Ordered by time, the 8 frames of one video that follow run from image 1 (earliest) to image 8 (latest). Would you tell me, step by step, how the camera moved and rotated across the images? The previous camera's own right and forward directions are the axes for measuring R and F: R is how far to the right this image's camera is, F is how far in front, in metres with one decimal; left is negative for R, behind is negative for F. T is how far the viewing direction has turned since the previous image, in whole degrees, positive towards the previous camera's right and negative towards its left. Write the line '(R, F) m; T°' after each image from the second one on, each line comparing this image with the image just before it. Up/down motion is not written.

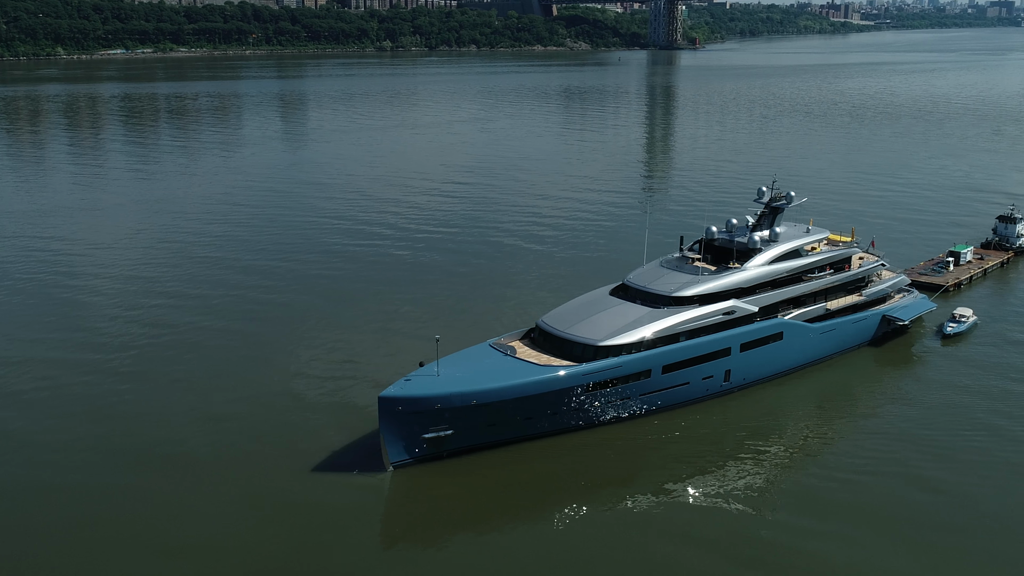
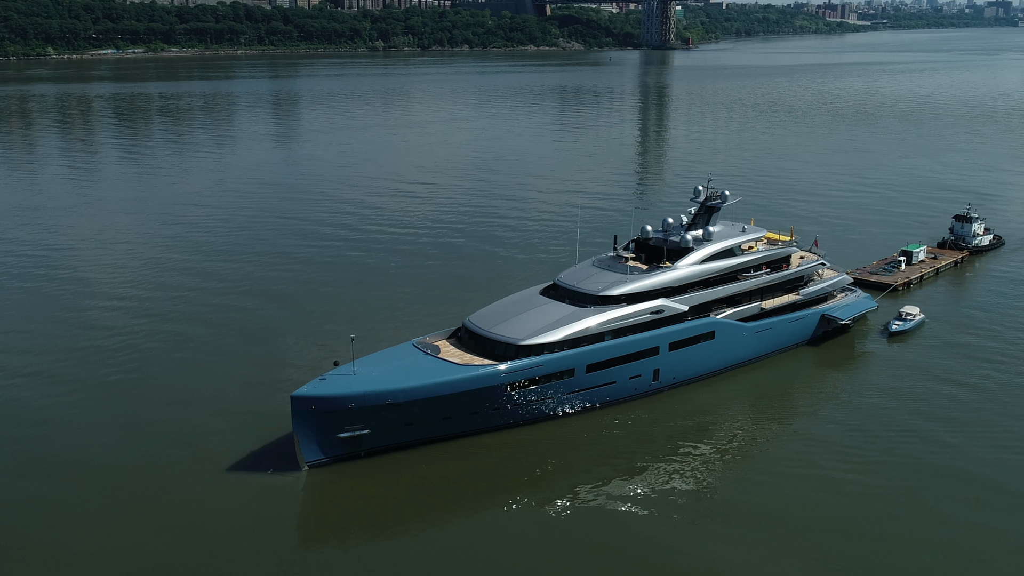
(+1.5, +0.1) m; 0°
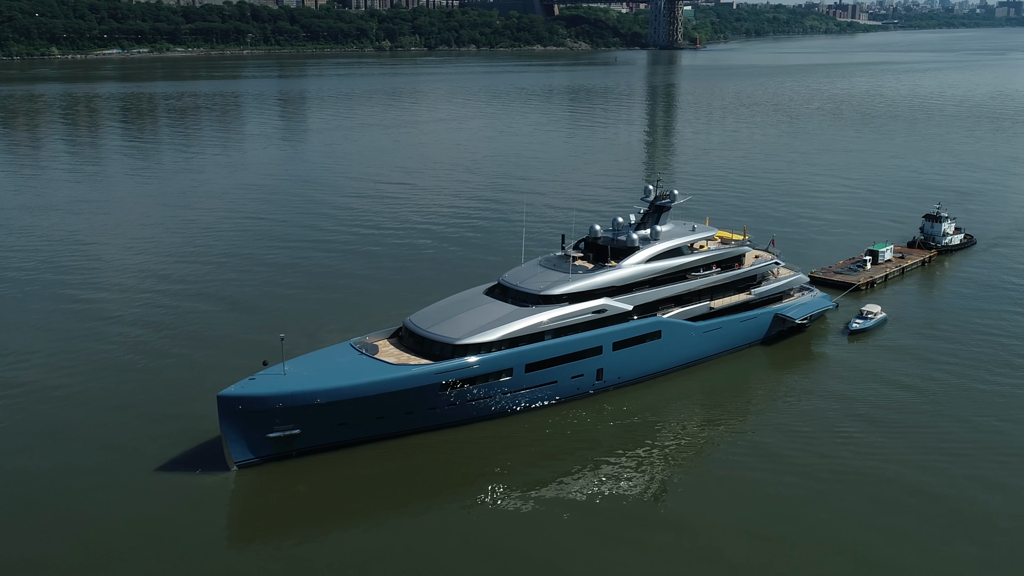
(+1.4, 0.0) m; 0°
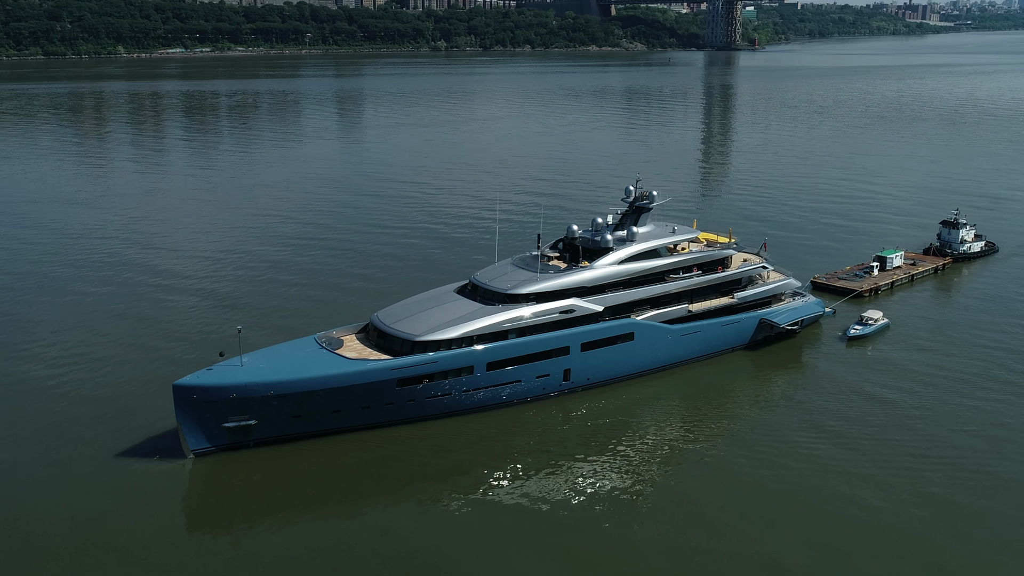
(+1.8, +0.1) m; -3°
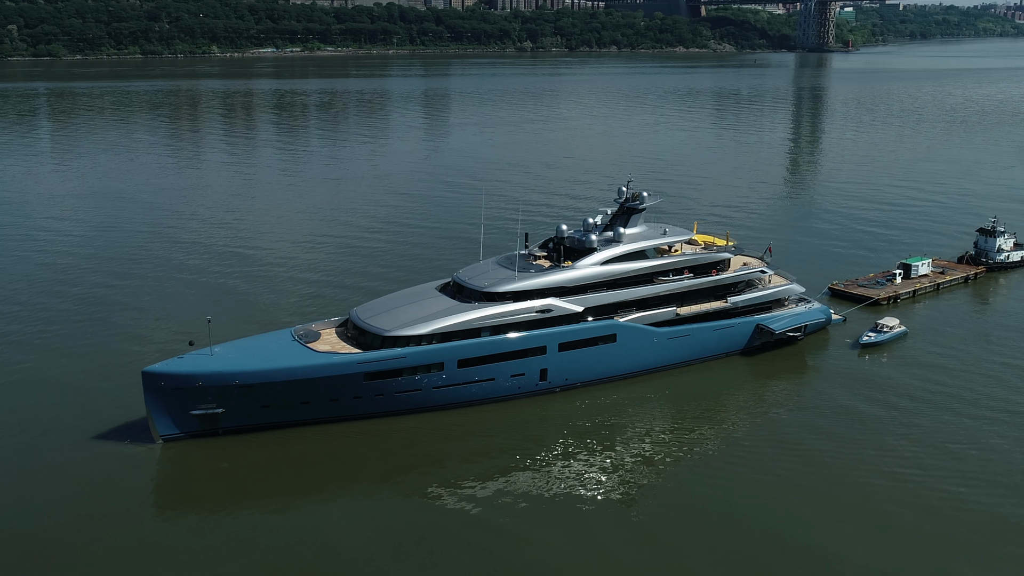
(+2.2, +0.1) m; -5°
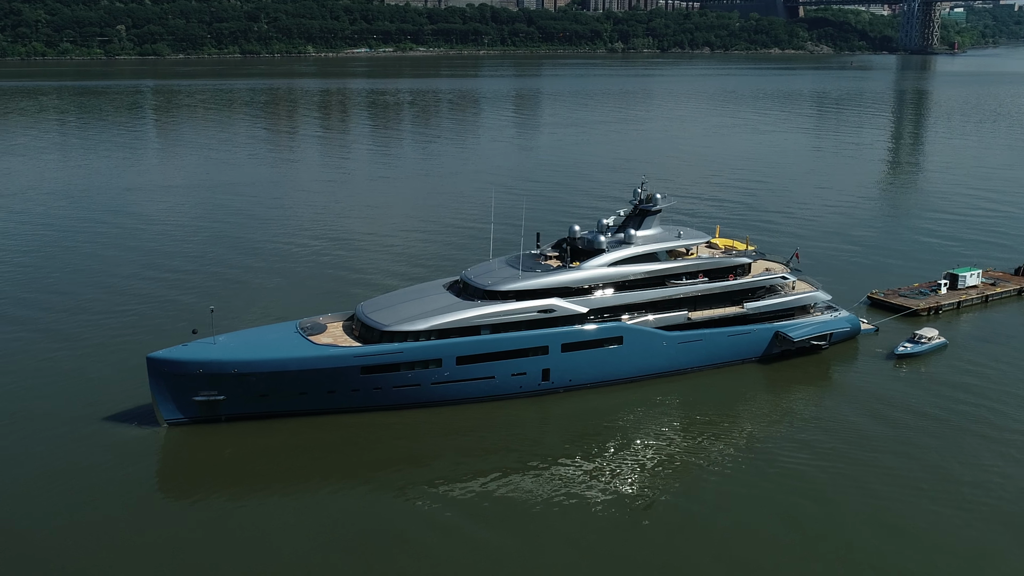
(+1.8, +0.1) m; -5°
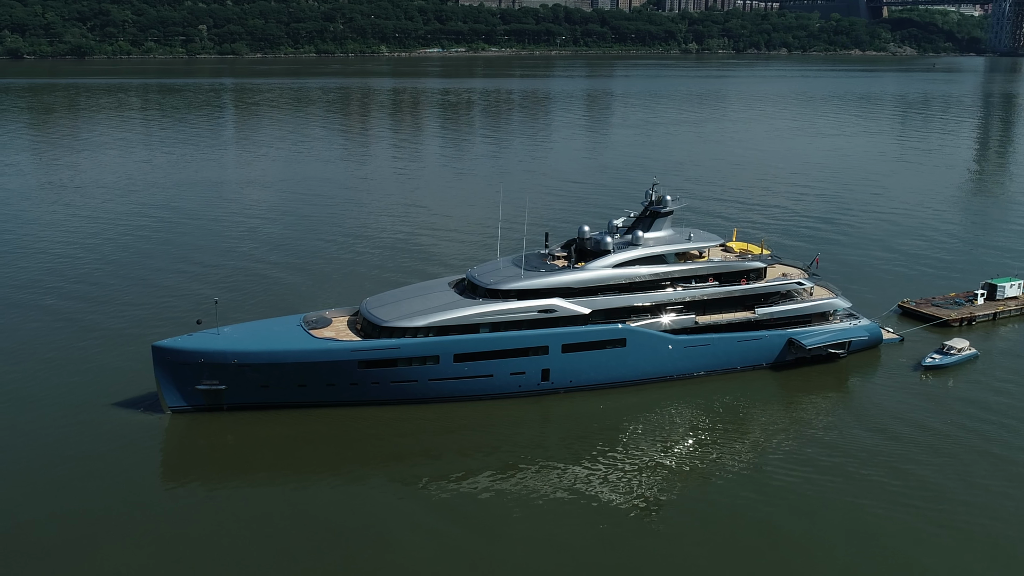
(+1.4, 0.0) m; -4°
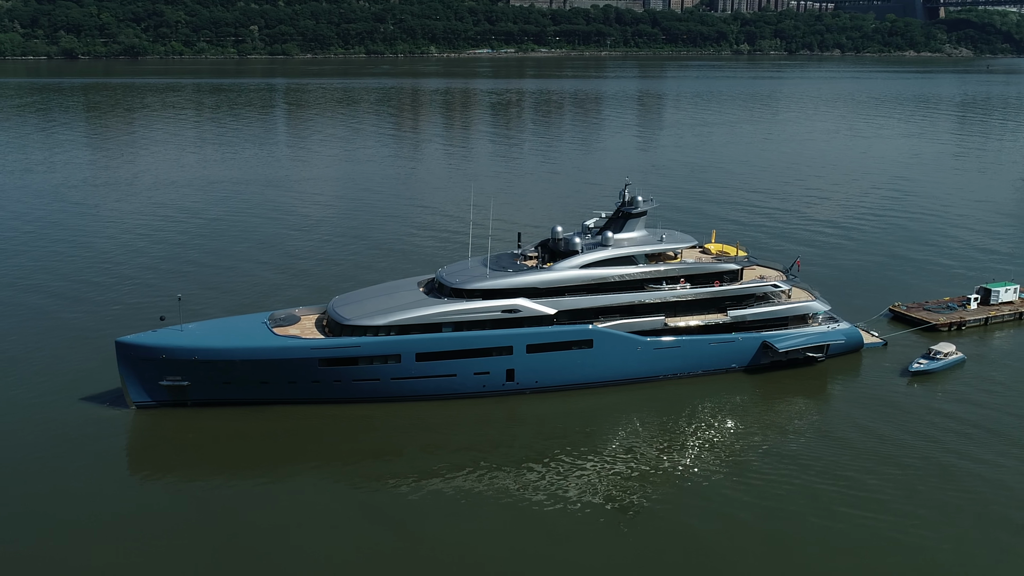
(+1.5, +0.1) m; -2°
